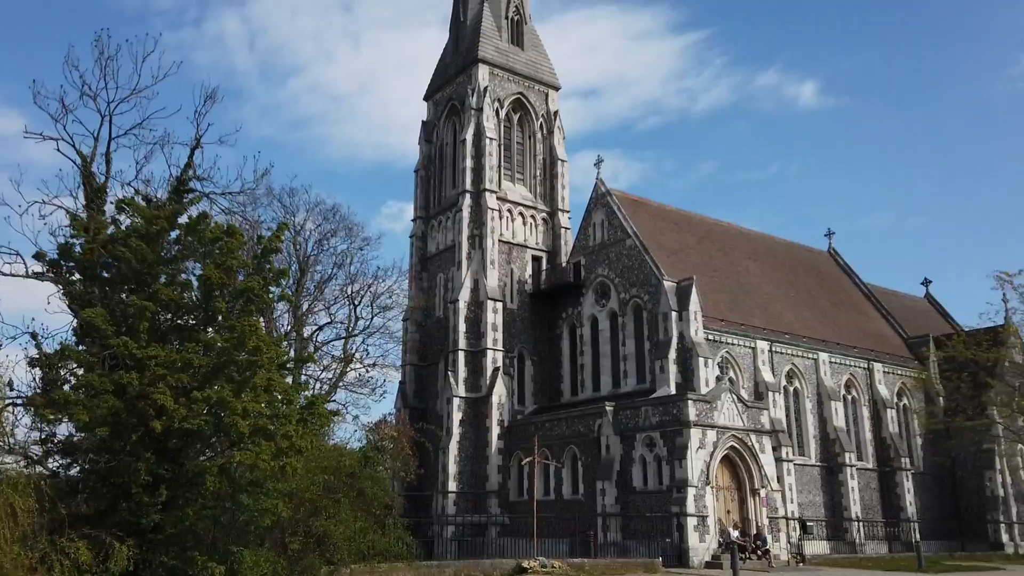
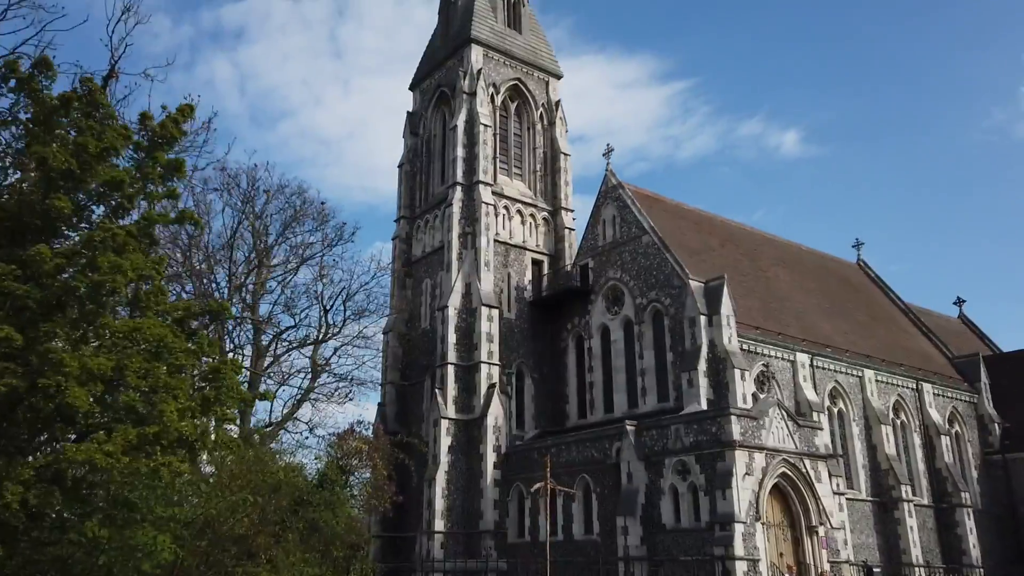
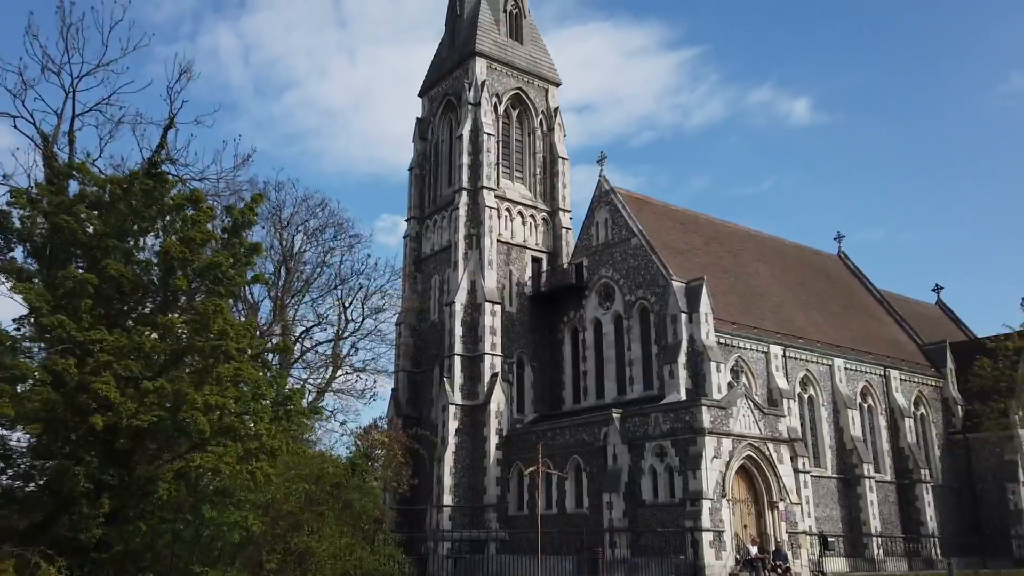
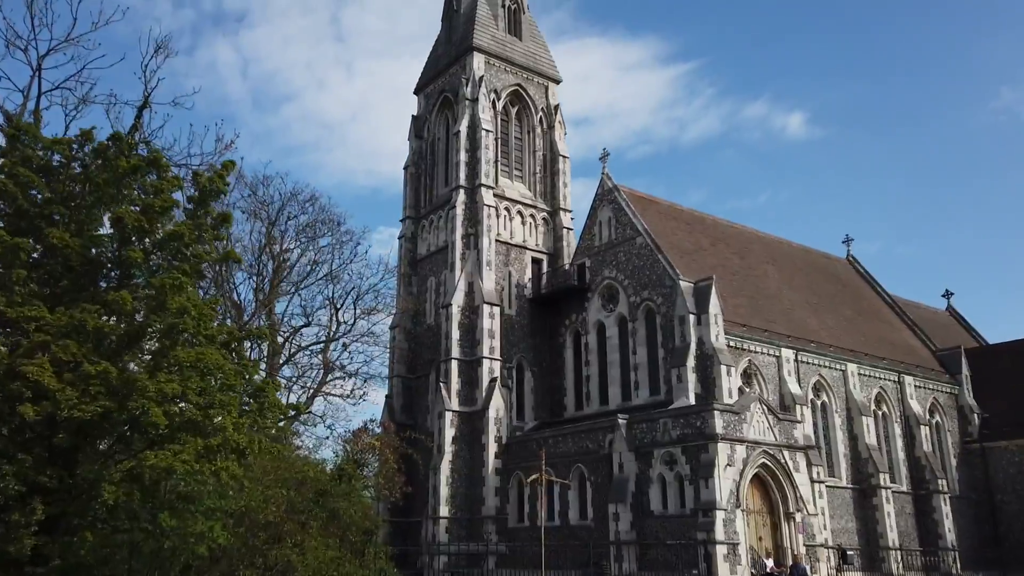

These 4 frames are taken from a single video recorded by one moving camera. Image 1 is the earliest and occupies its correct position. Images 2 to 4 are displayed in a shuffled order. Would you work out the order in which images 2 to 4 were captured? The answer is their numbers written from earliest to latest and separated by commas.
3, 4, 2
